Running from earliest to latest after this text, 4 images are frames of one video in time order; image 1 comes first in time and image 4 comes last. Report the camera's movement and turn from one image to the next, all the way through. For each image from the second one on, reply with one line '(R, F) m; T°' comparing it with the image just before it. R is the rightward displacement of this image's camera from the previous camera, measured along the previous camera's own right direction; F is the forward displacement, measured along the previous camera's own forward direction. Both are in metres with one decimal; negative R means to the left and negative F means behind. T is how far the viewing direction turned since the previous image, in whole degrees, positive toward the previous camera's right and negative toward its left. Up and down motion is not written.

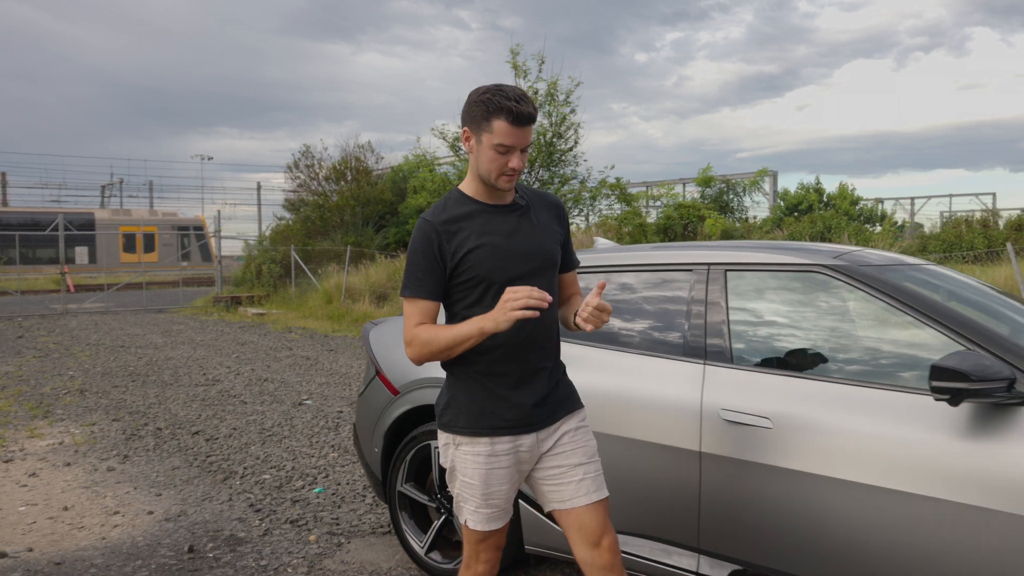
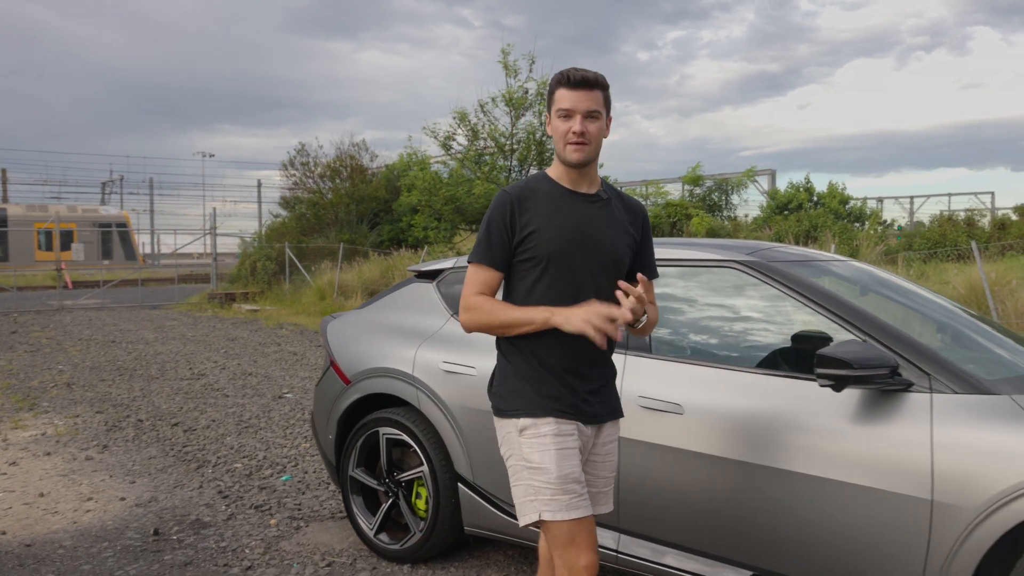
(+0.3, -0.2) m; 0°
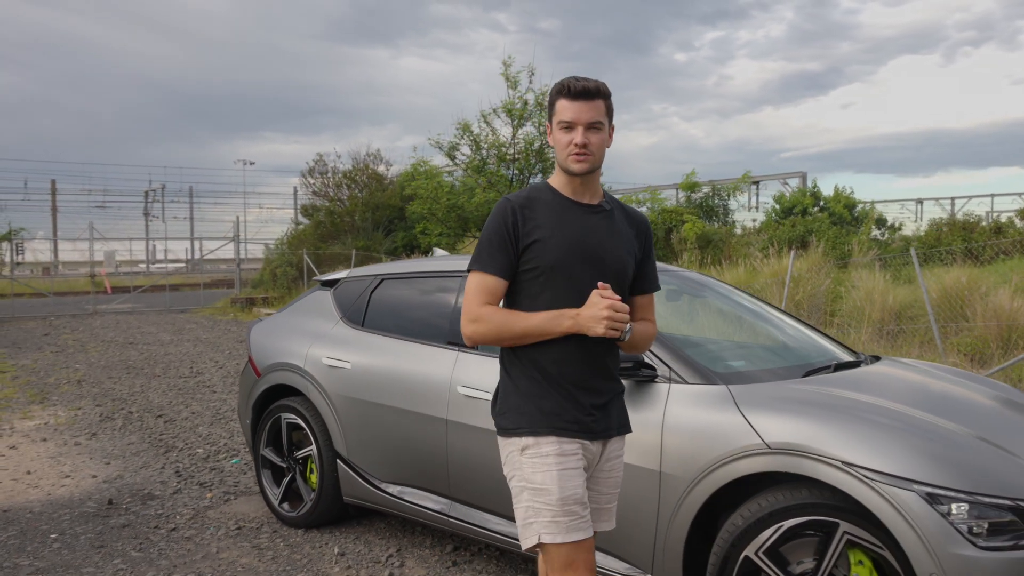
(+0.9, -0.6) m; -3°
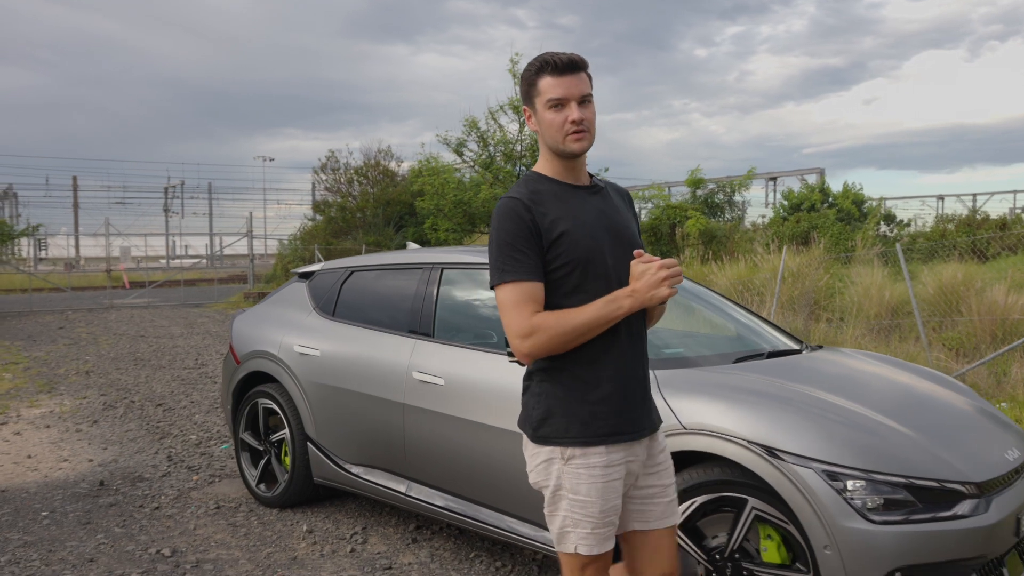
(+0.3, -0.2) m; -1°
